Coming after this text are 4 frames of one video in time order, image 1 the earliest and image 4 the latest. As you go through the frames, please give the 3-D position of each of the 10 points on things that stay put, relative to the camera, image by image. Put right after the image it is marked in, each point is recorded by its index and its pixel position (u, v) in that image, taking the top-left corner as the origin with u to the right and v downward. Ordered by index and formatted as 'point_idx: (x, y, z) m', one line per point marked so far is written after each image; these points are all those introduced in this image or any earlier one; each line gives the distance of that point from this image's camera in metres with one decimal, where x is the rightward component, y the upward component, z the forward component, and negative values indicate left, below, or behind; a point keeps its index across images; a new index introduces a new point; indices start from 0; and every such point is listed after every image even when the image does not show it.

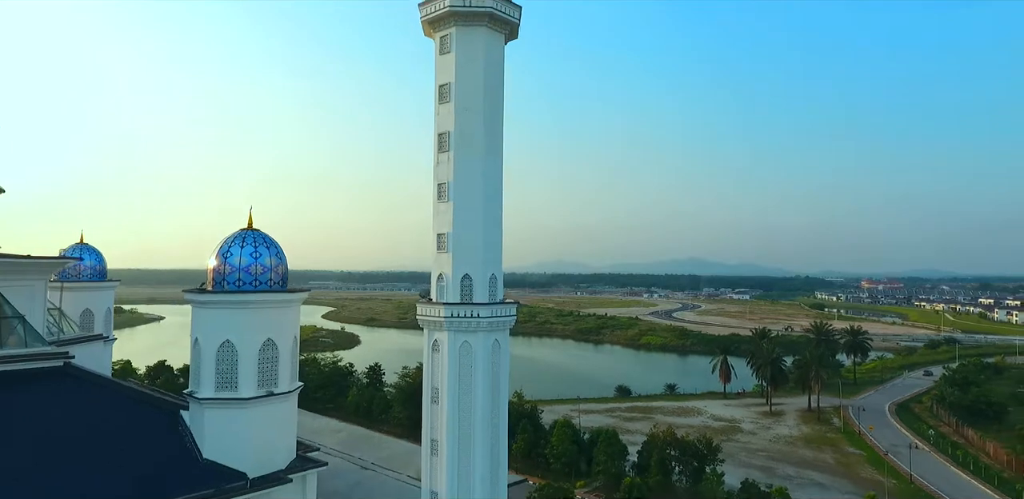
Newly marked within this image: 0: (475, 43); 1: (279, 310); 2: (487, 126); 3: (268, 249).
0: (-0.8, +4.4, +13.1) m
1: (-4.9, -1.2, +13.1) m
2: (-0.5, +2.6, +13.1) m
3: (-5.2, 0.0, +13.2) m
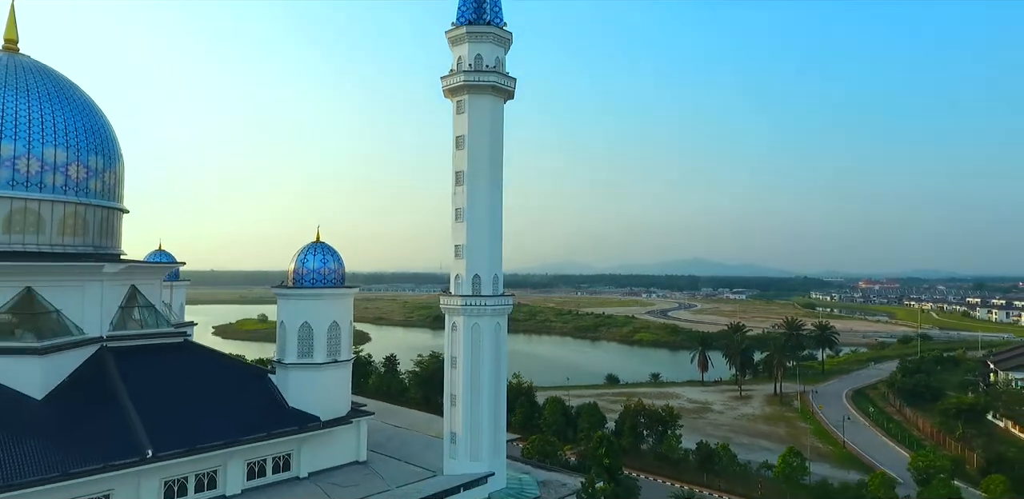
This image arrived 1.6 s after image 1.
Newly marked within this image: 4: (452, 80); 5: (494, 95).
0: (-0.9, +4.2, +17.9) m
1: (-5.0, -1.5, +18.0) m
2: (-0.6, +2.4, +17.9) m
3: (-5.2, -0.2, +18.0) m
4: (-1.7, +4.9, +17.9) m
5: (-0.5, +4.5, +18.1) m
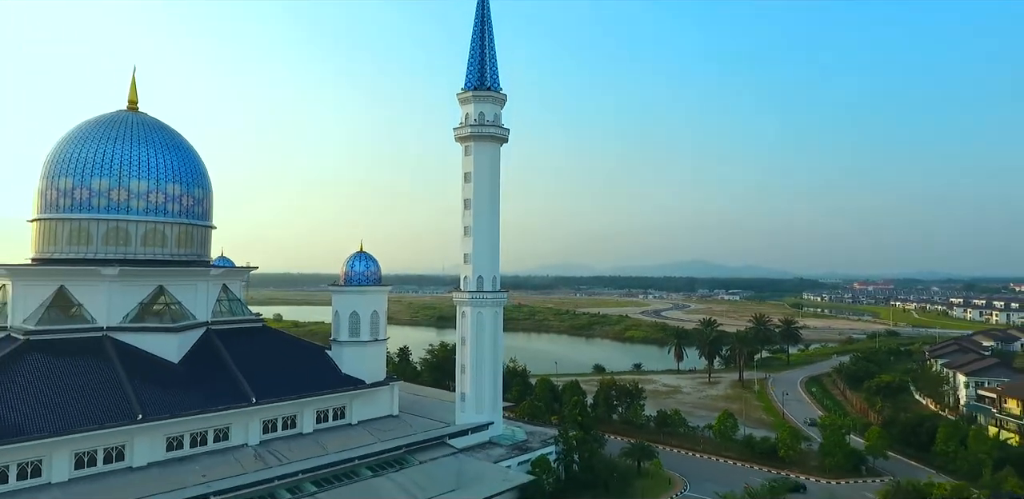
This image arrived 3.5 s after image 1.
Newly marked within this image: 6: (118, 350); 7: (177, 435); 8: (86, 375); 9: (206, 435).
0: (-1.1, +3.9, +24.0) m
1: (-5.2, -1.8, +24.1) m
2: (-0.8, +2.1, +24.0) m
3: (-5.5, -0.5, +24.1) m
4: (-2.0, +4.6, +24.1) m
5: (-0.8, +4.2, +24.2) m
6: (-12.8, -3.2, +20.0) m
7: (-10.1, -5.6, +18.5) m
8: (-12.8, -3.7, +18.5) m
9: (-9.5, -5.8, +19.2) m
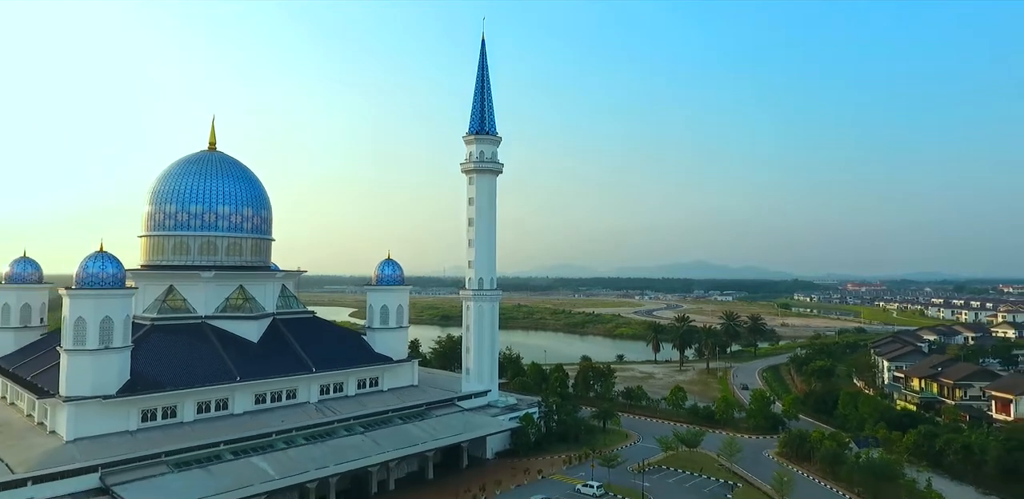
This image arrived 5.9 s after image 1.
0: (-1.4, +3.5, +31.1) m
1: (-5.6, -2.2, +31.1) m
2: (-1.2, +1.7, +31.1) m
3: (-5.8, -0.9, +31.2) m
4: (-2.3, +4.2, +31.1) m
5: (-1.1, +3.8, +31.3) m
6: (-13.1, -3.6, +27.1) m
7: (-10.4, -6.0, +25.6) m
8: (-13.1, -4.1, +25.5) m
9: (-9.9, -6.1, +26.2) m
